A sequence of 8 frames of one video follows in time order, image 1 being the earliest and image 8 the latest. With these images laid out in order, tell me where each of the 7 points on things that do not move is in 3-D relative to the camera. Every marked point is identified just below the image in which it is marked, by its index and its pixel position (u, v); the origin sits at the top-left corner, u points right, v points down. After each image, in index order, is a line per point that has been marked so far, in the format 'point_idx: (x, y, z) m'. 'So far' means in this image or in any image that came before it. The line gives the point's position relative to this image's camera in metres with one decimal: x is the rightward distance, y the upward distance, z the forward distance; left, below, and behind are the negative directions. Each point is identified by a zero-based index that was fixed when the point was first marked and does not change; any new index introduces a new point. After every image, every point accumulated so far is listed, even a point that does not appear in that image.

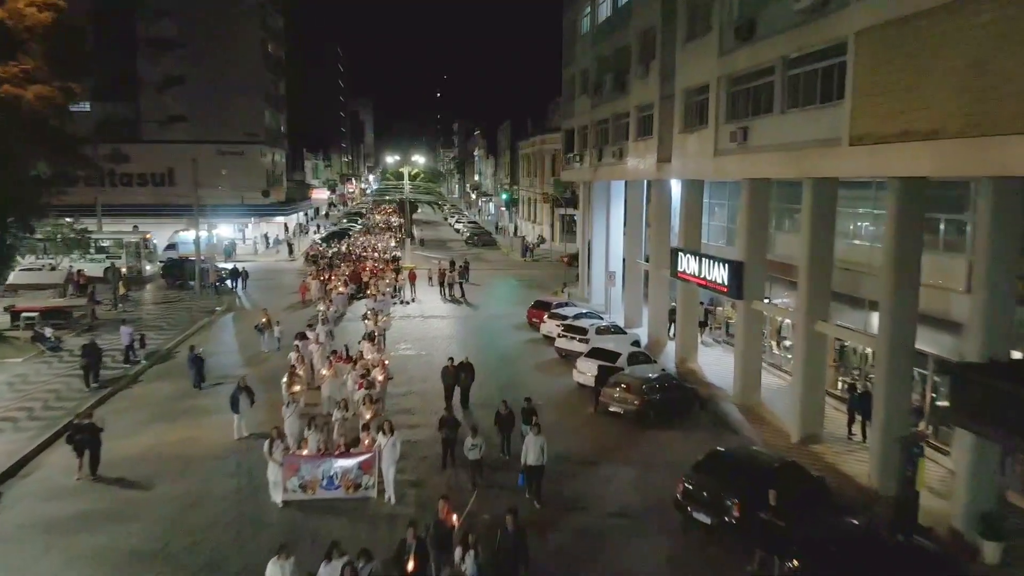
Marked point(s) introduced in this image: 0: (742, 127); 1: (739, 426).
0: (+6.1, +4.3, +19.6) m
1: (+6.1, -3.7, +19.7) m
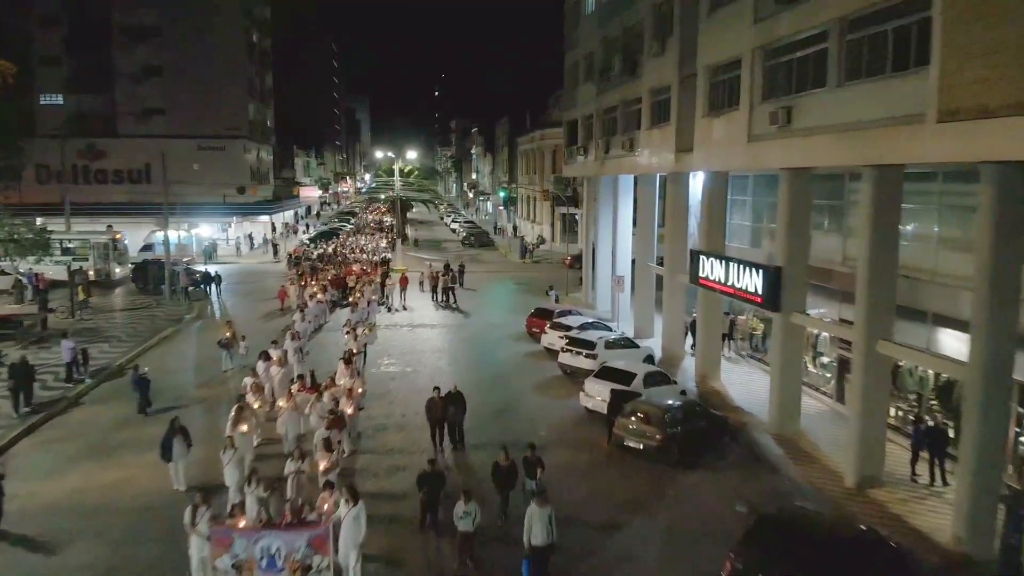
0: (+6.1, +4.1, +16.5) m
1: (+6.0, -4.0, +16.6) m
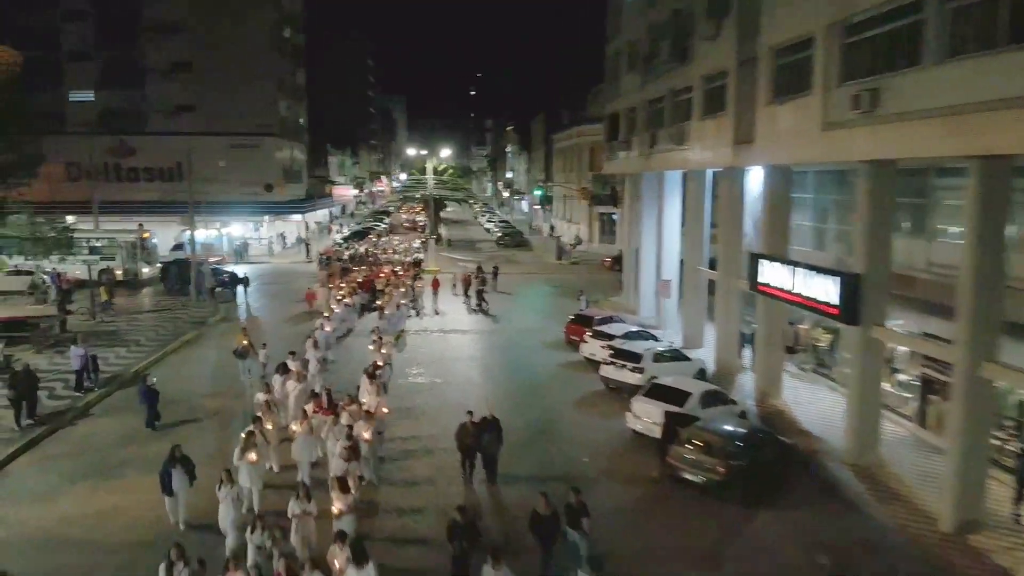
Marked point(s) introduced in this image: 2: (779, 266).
0: (+6.9, +3.9, +14.3) m
1: (+6.8, -4.2, +14.4) m
2: (+6.9, +0.6, +18.9) m
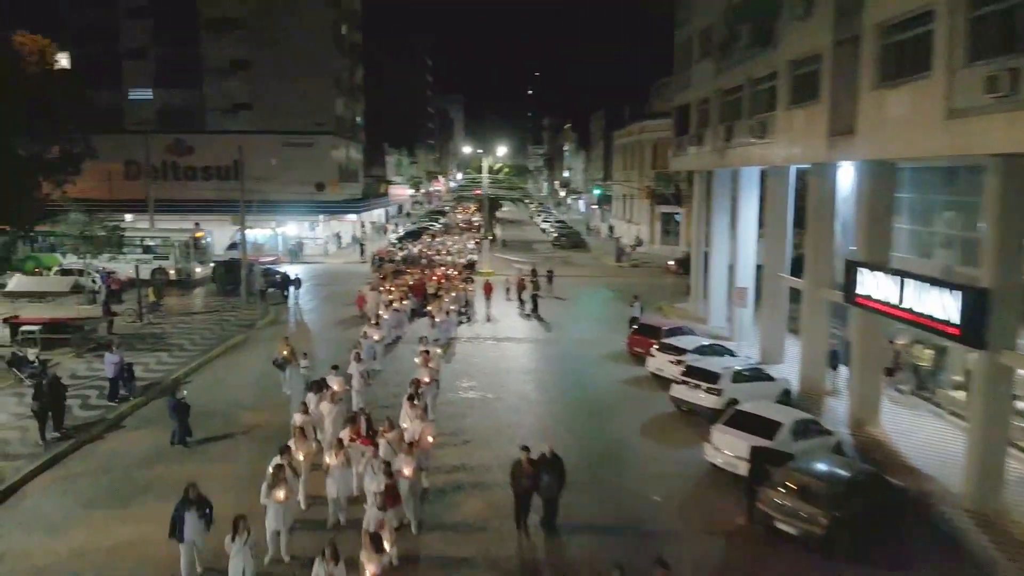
0: (+8.0, +3.6, +11.8) m
1: (+7.8, -4.5, +12.0) m
2: (+8.3, +0.3, +16.4) m
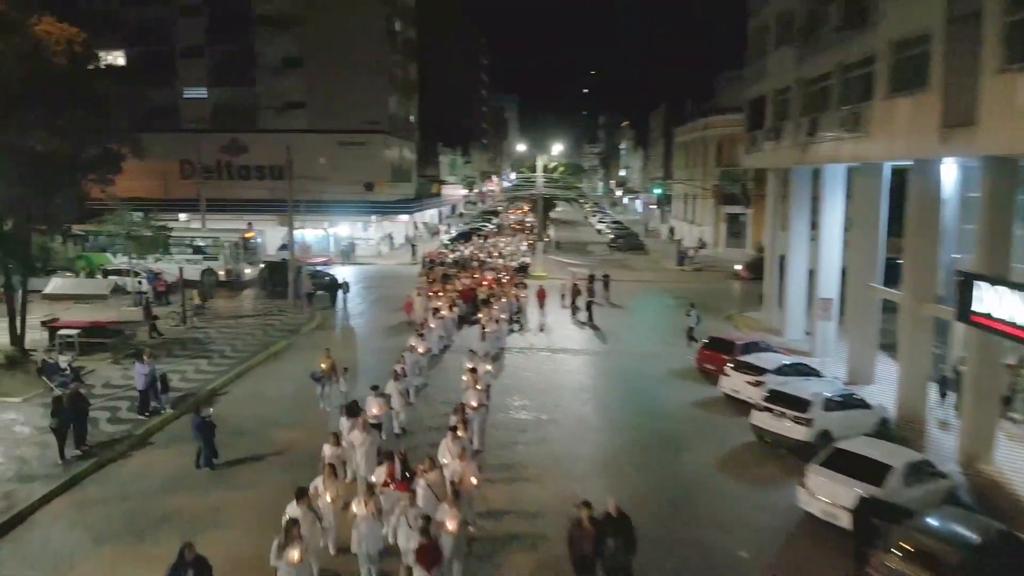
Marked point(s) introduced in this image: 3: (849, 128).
0: (+8.8, +3.2, +9.4) m
1: (+8.6, -4.8, +9.6) m
2: (+9.4, -0.1, +14.0) m
3: (+8.8, +4.2, +19.4) m
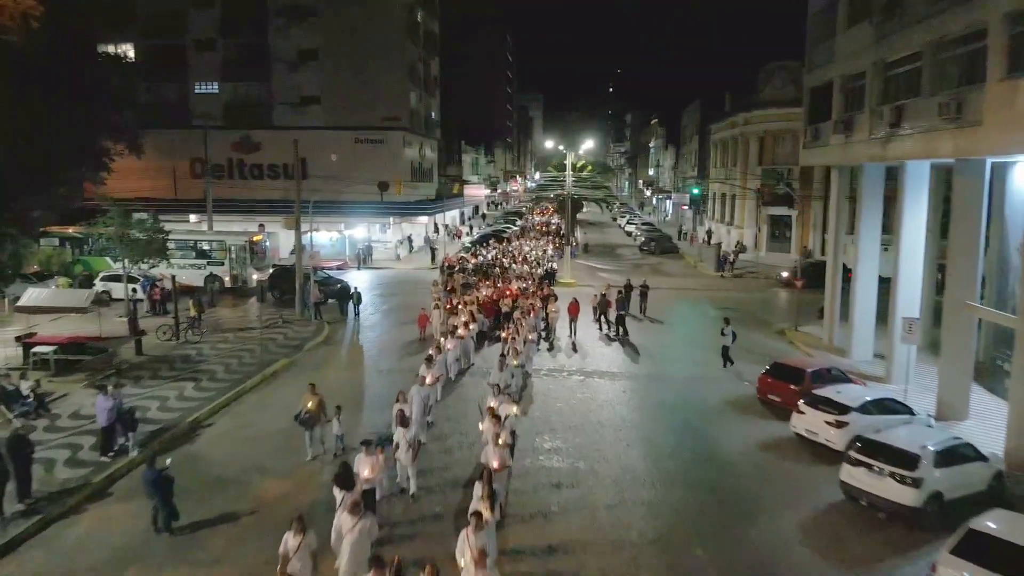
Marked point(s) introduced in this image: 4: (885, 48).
0: (+9.2, +2.8, +6.2) m
1: (+8.9, -5.2, +6.4) m
2: (+9.9, -0.5, +10.7) m
3: (+9.5, +3.8, +16.2) m
4: (+9.9, +6.5, +19.8) m
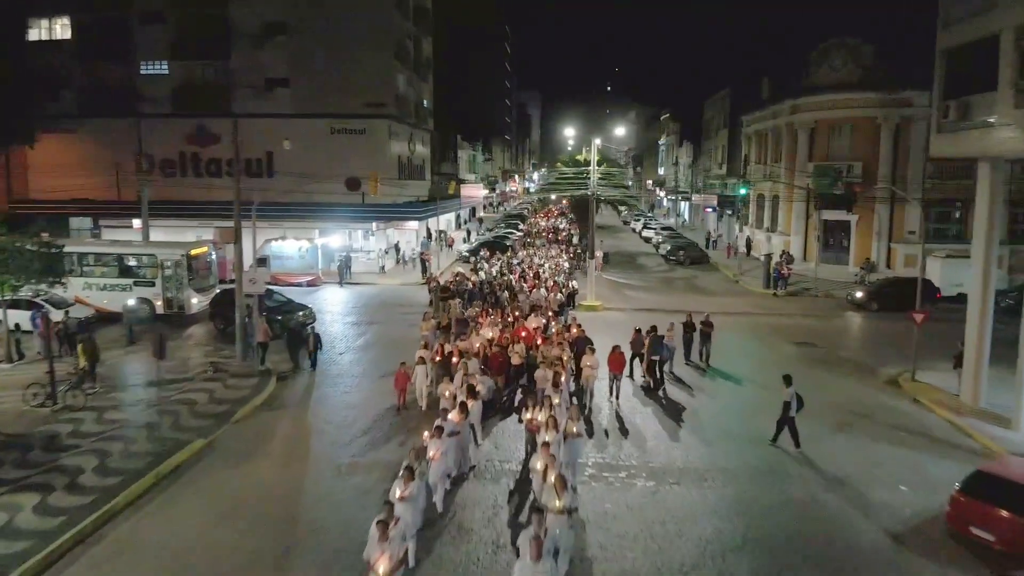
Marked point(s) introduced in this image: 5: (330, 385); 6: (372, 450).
0: (+9.8, +1.8, -0.8) m
1: (+9.5, -6.2, -0.6) m
2: (+10.5, -1.5, +3.7) m
3: (+10.1, +2.8, +9.2) m
4: (+10.4, +5.5, +12.8) m
5: (-4.6, -2.6, +18.3) m
6: (-2.8, -3.2, +14.1) m
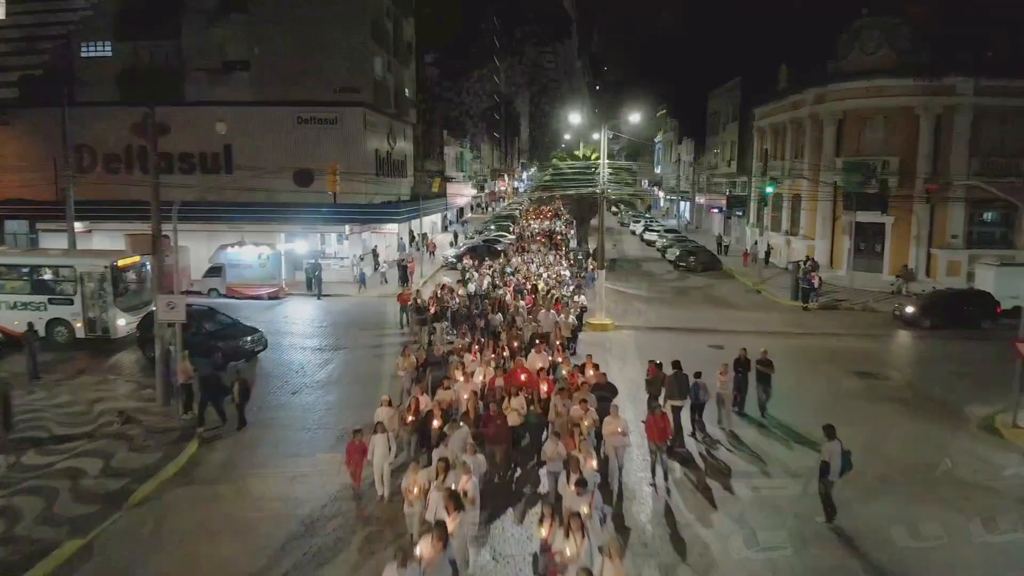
0: (+10.1, +1.3, -5.0) m
1: (+9.9, -6.7, -4.8) m
2: (+10.7, -2.0, -0.4) m
3: (+10.2, +2.3, +5.0) m
4: (+10.5, +5.1, +8.7) m
5: (-4.6, -3.1, +13.9) m
6: (-2.7, -3.7, +9.8) m
